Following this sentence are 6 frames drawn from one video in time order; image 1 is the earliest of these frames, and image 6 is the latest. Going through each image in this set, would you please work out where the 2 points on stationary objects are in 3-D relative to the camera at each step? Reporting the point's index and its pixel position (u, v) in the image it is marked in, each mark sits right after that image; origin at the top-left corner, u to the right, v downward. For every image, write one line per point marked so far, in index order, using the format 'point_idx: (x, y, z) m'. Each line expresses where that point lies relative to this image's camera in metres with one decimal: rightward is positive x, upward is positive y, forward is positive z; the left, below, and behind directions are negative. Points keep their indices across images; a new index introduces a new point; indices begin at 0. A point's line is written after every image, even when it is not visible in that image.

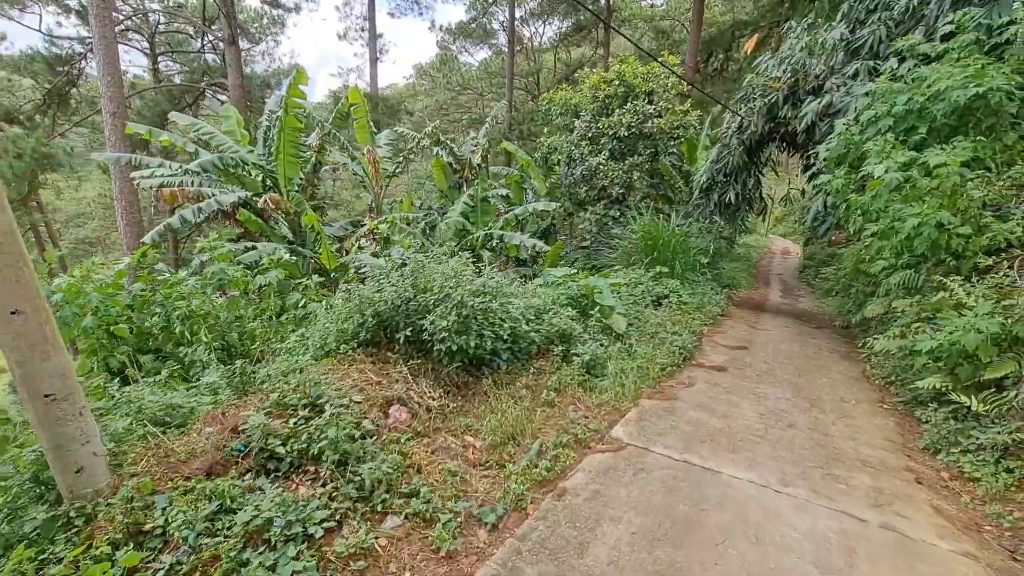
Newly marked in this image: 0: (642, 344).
0: (+1.2, -0.5, +4.4) m
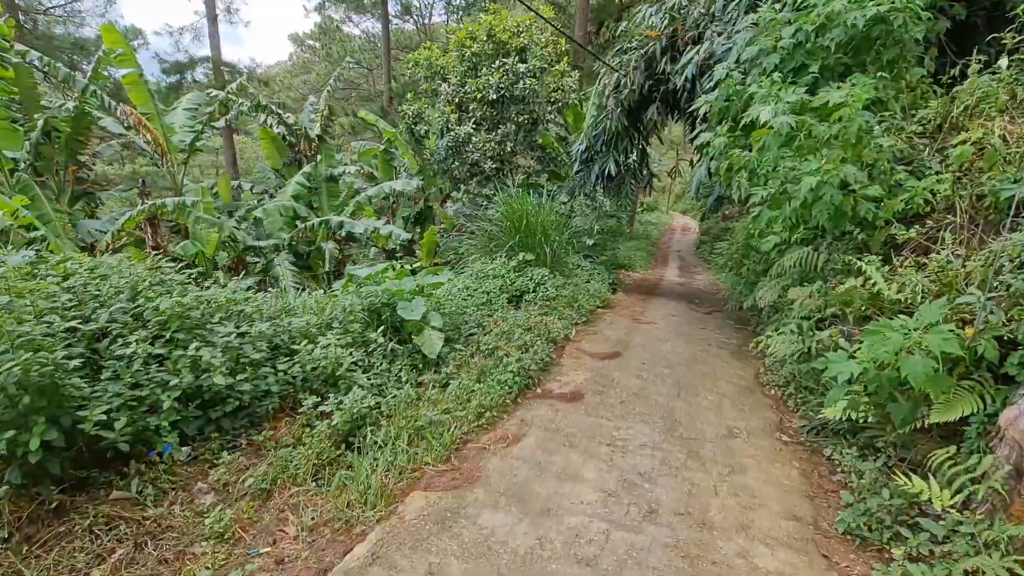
0: (-0.3, -0.5, +3.0) m
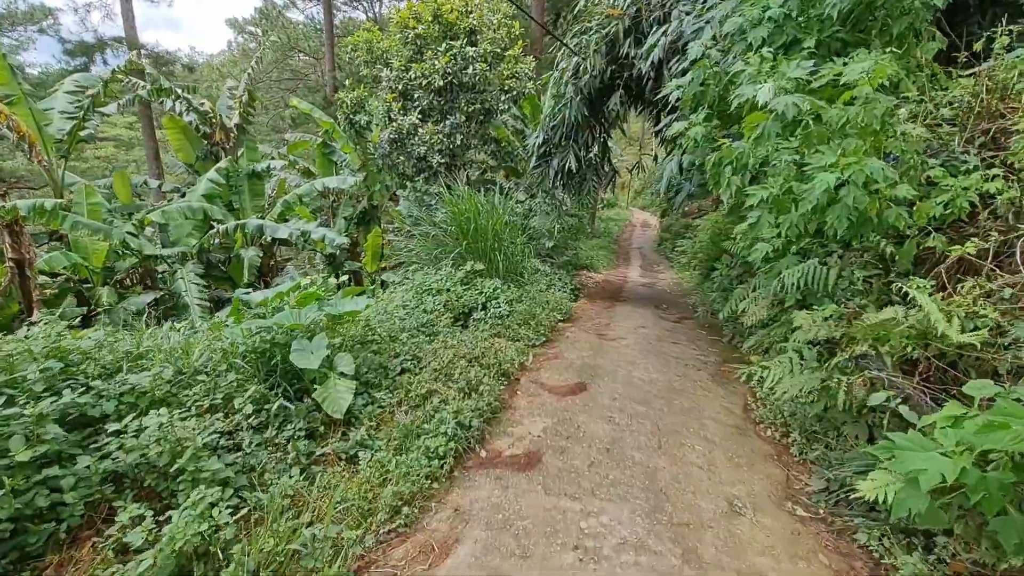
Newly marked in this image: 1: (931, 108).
0: (-0.6, -0.7, +2.2) m
1: (+2.2, +0.9, +2.6) m
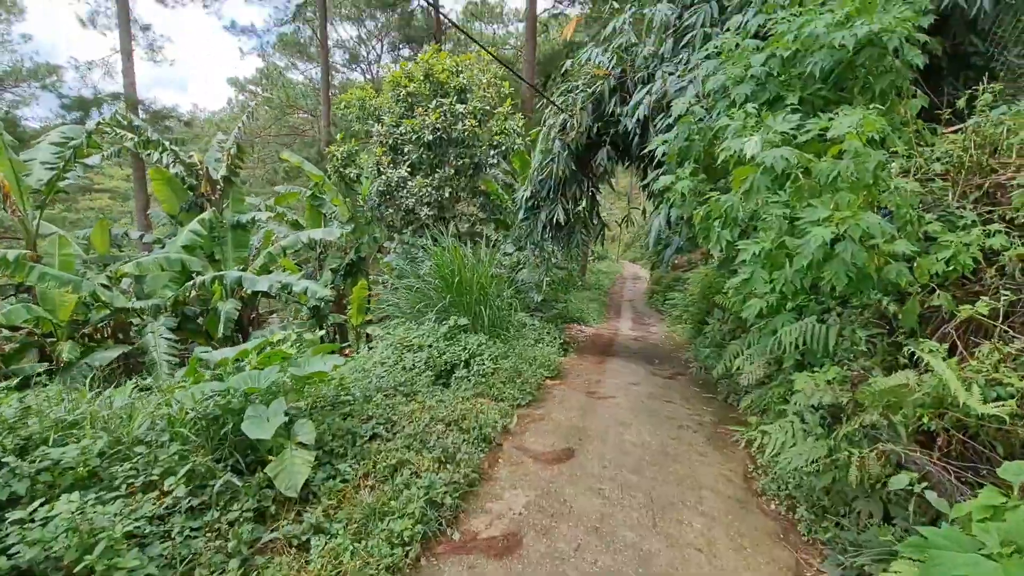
0: (-0.7, -0.9, +2.0) m
1: (+2.1, +0.6, +2.5) m
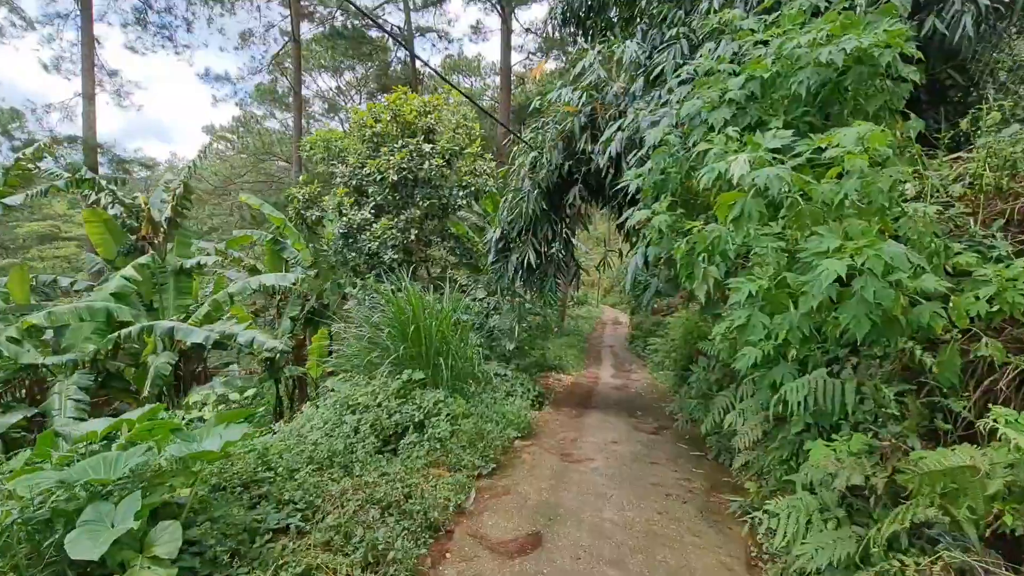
0: (-0.9, -1.1, +1.4) m
1: (+1.8, +0.4, +2.2) m
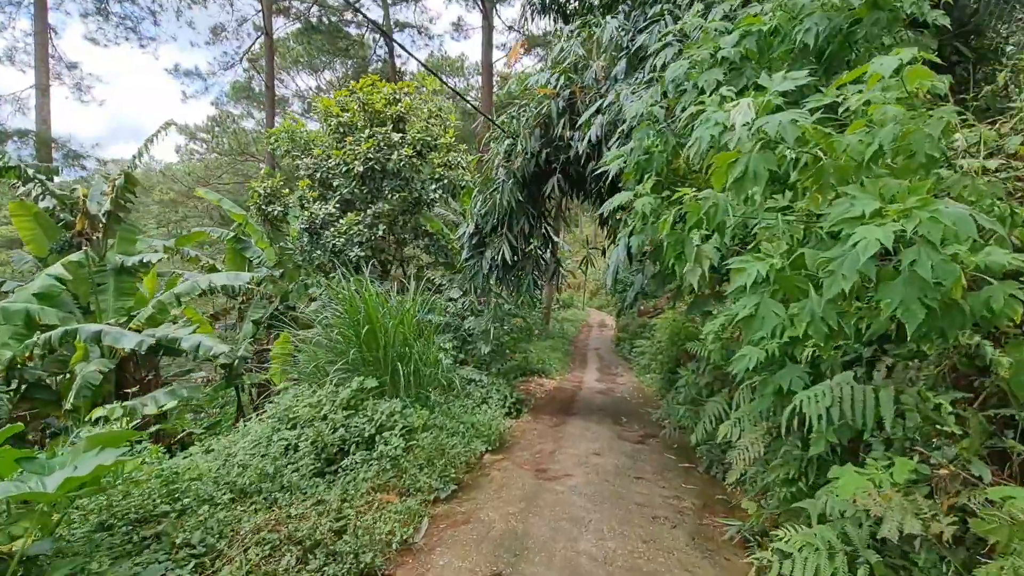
0: (-1.1, -1.0, +0.9) m
1: (+1.7, +0.5, +1.8) m
